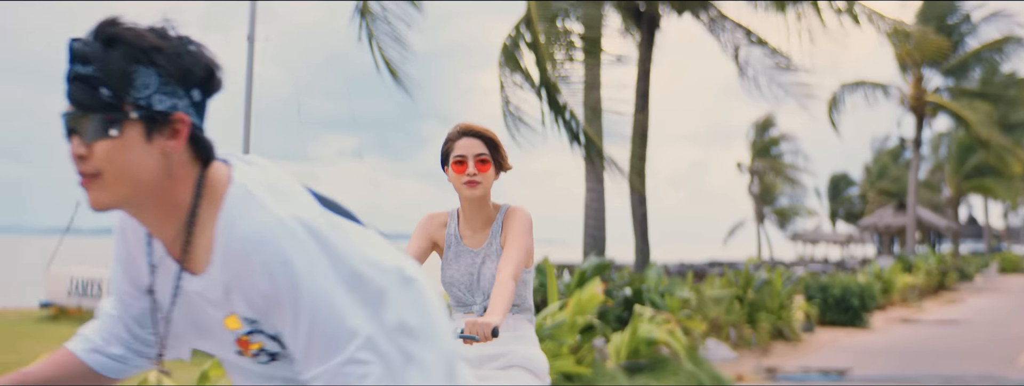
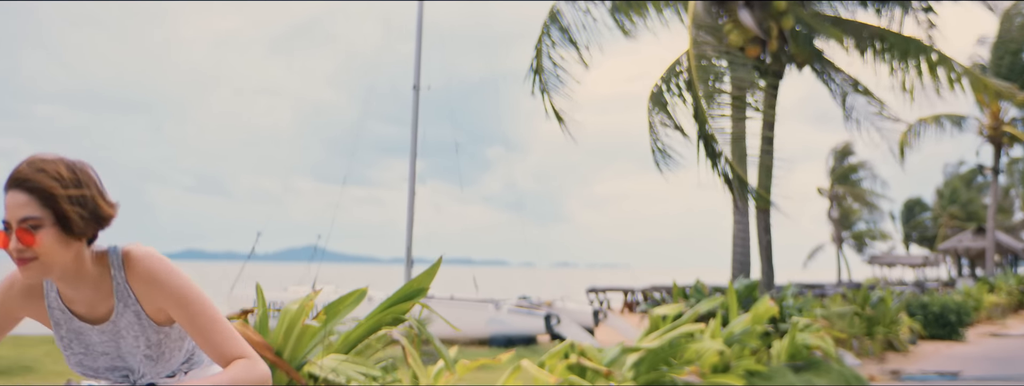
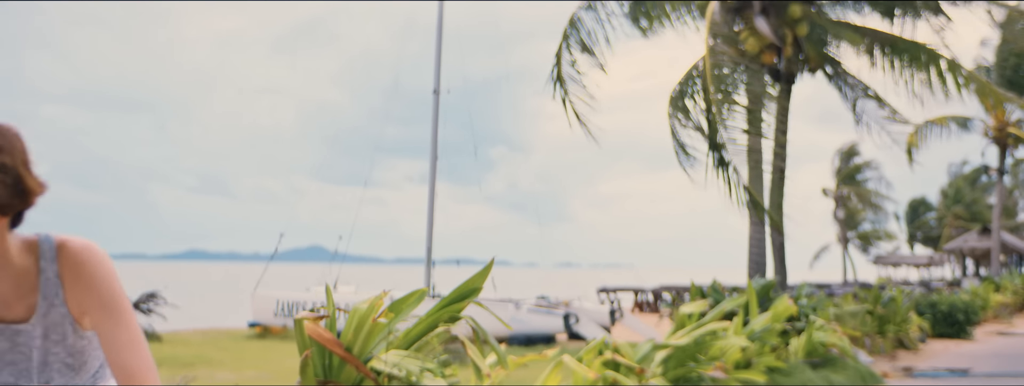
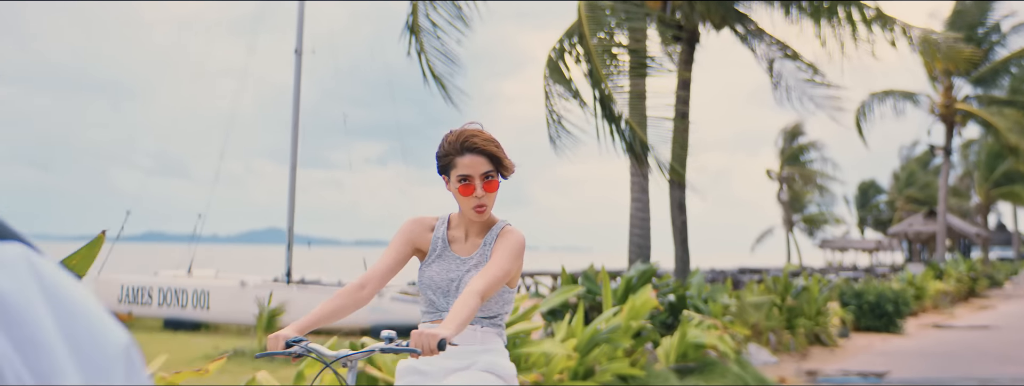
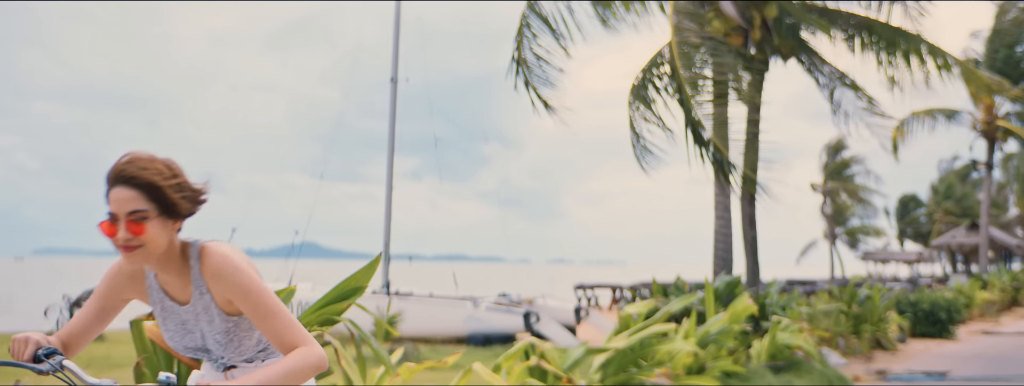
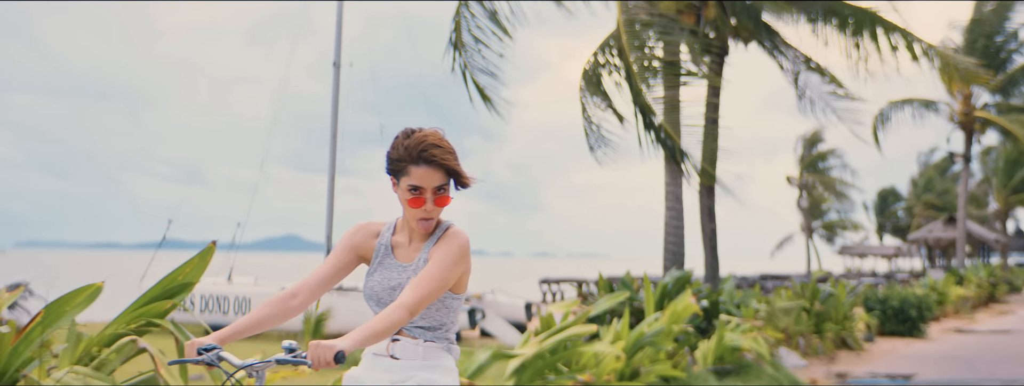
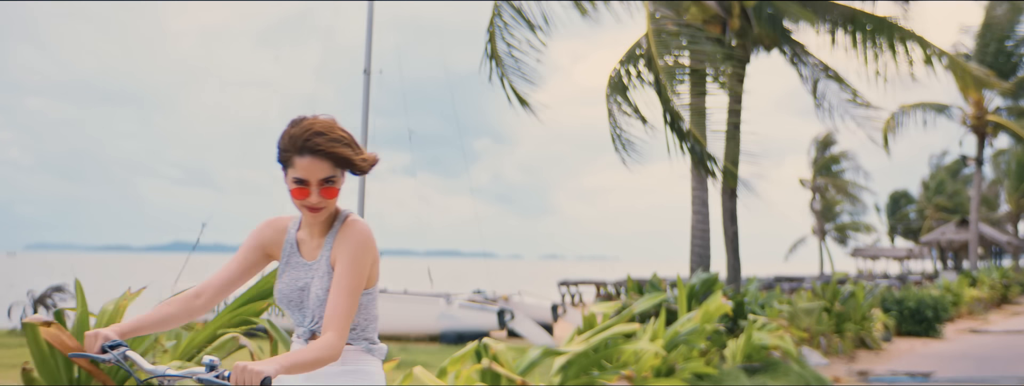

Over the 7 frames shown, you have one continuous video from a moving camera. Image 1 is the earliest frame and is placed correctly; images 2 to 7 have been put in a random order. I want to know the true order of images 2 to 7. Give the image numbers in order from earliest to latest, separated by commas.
4, 6, 7, 5, 2, 3
